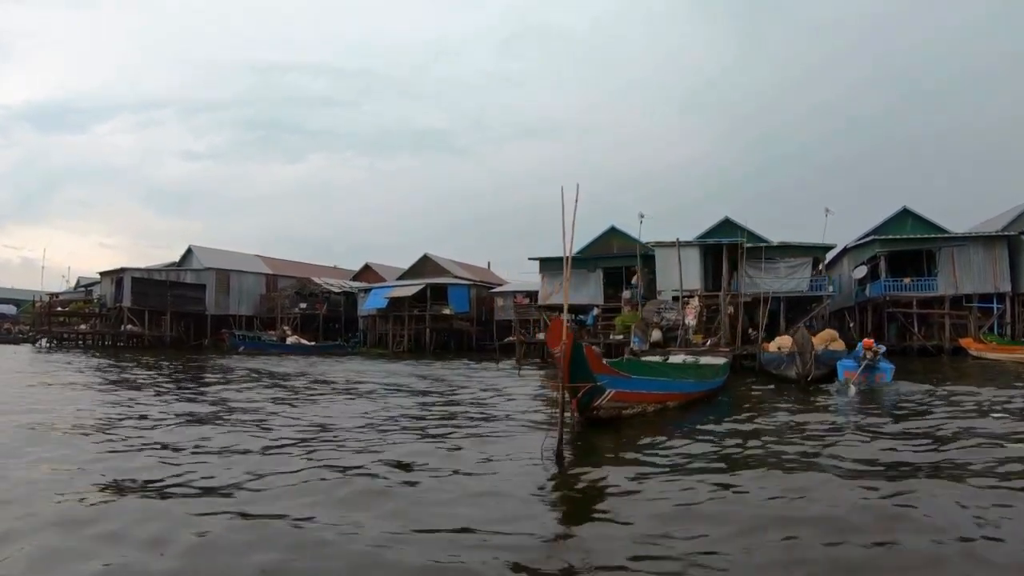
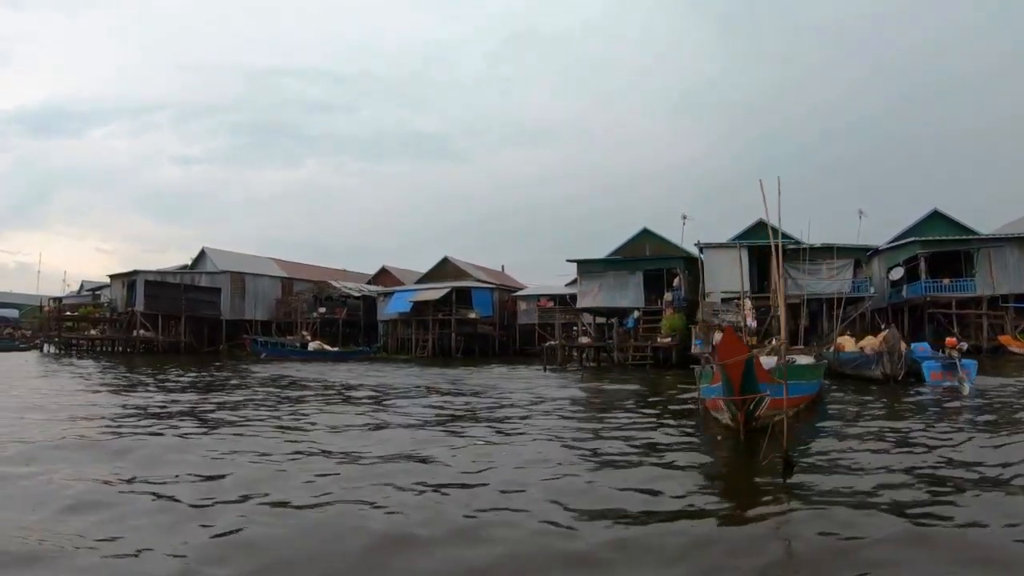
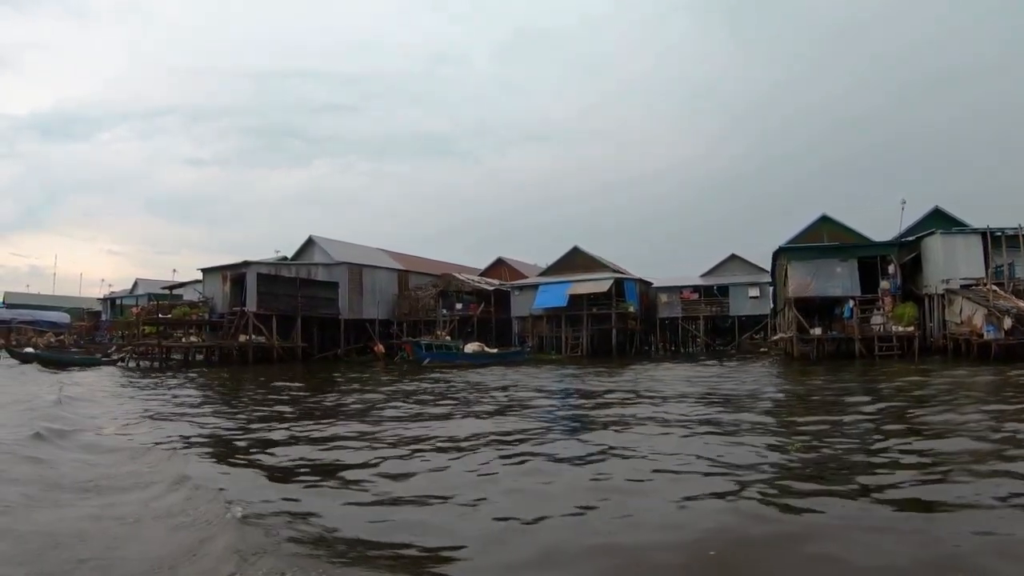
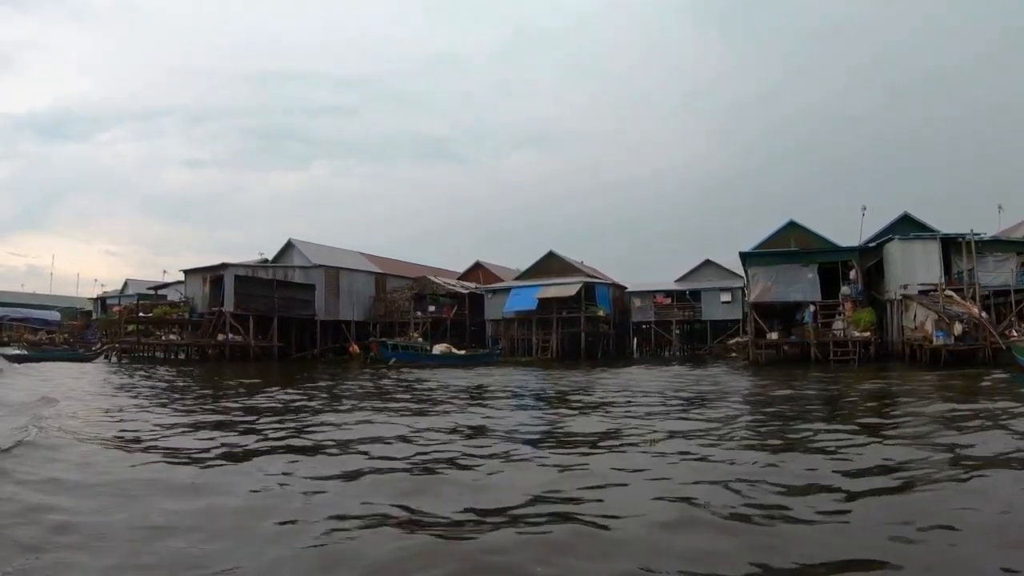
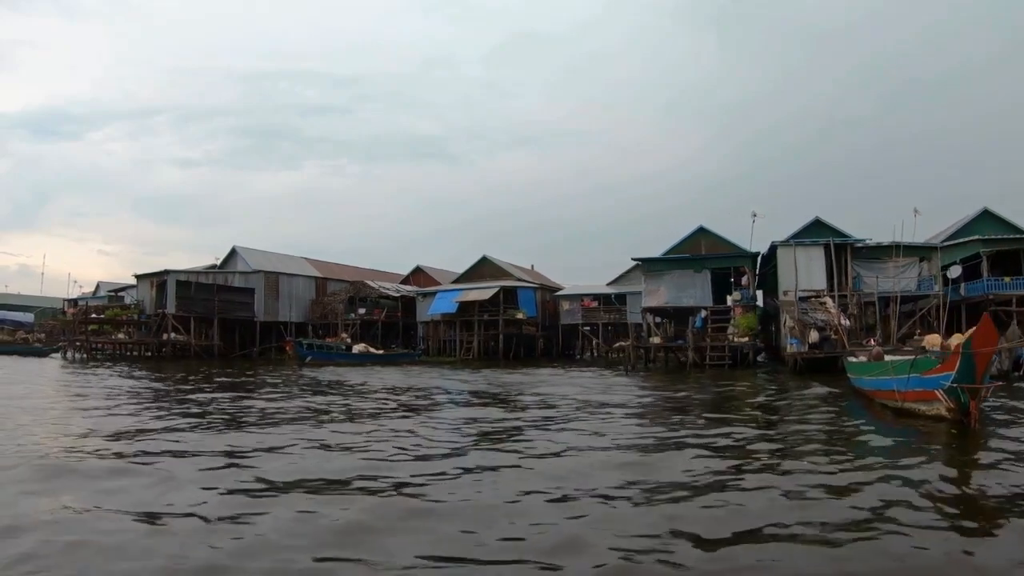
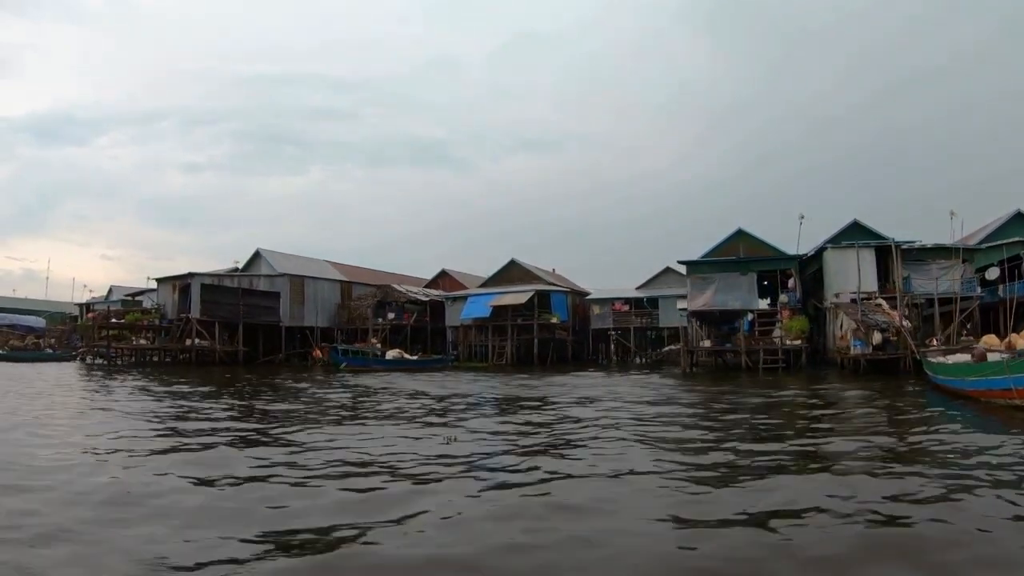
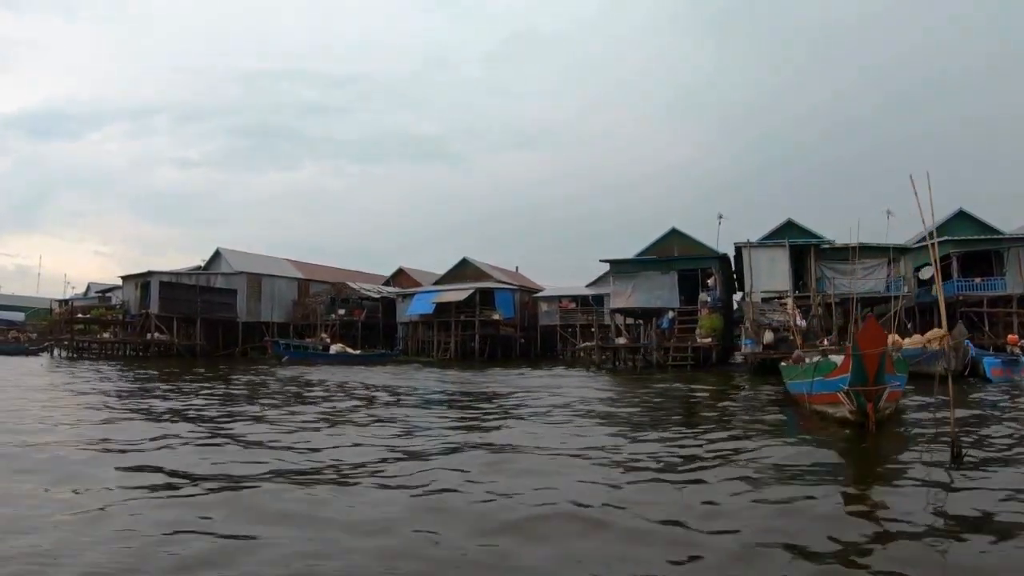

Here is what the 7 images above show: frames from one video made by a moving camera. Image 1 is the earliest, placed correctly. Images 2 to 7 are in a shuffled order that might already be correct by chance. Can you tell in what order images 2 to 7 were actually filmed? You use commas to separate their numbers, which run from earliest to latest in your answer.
2, 7, 5, 6, 4, 3
